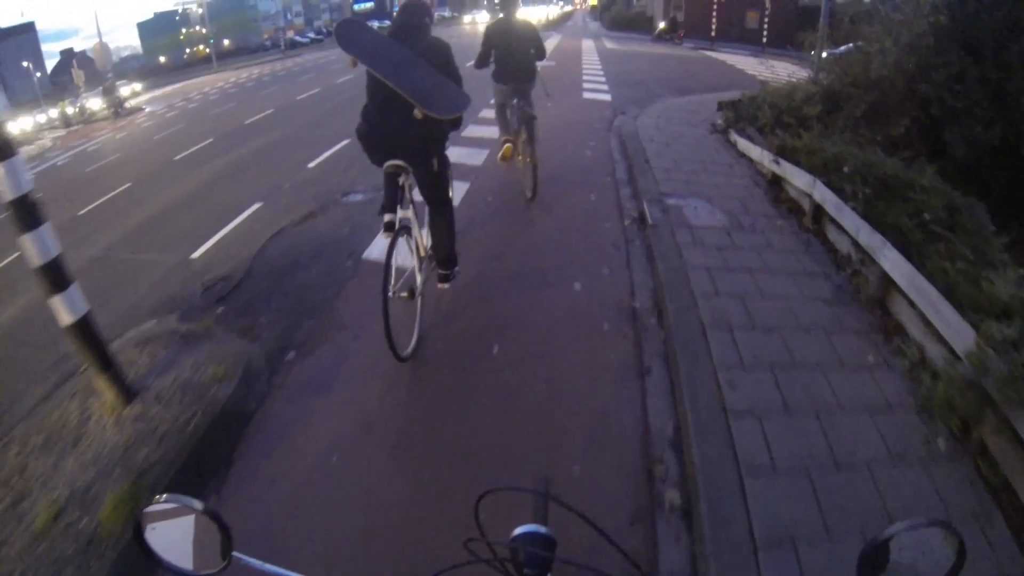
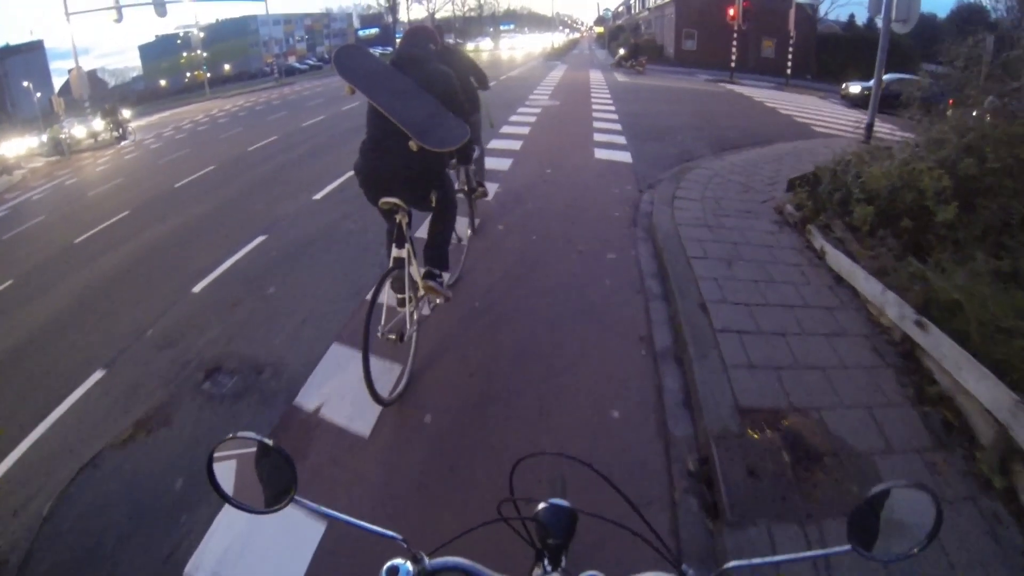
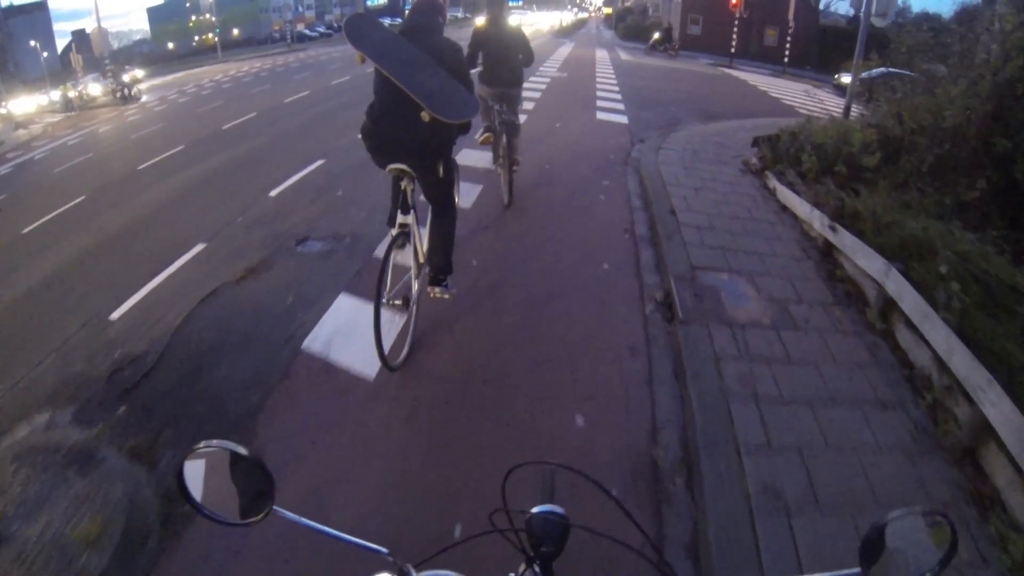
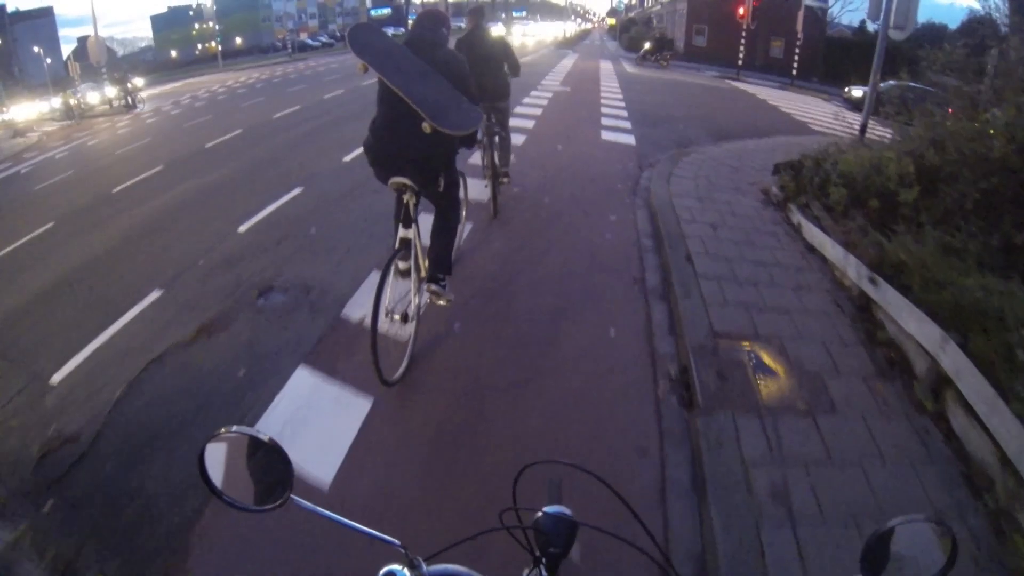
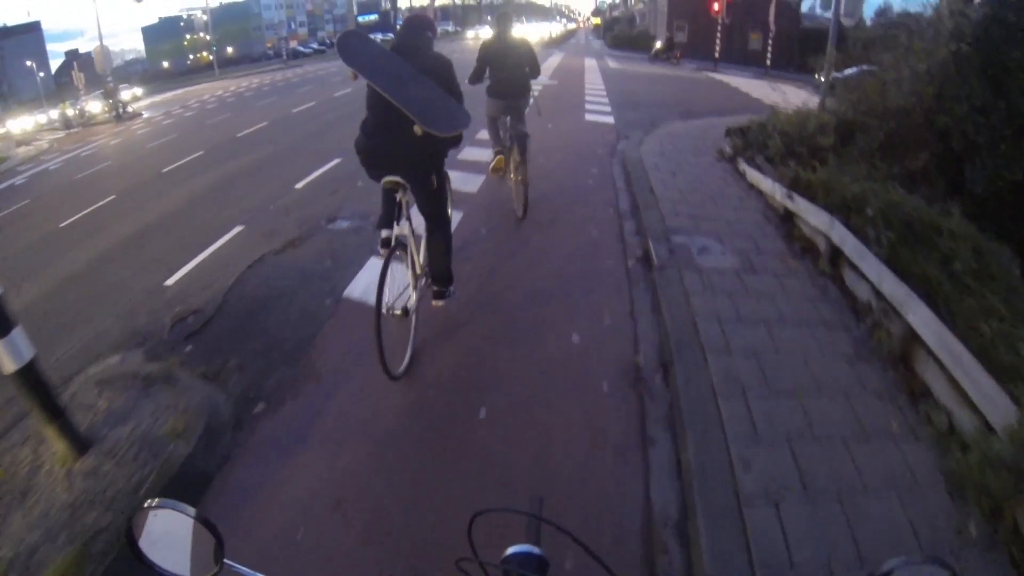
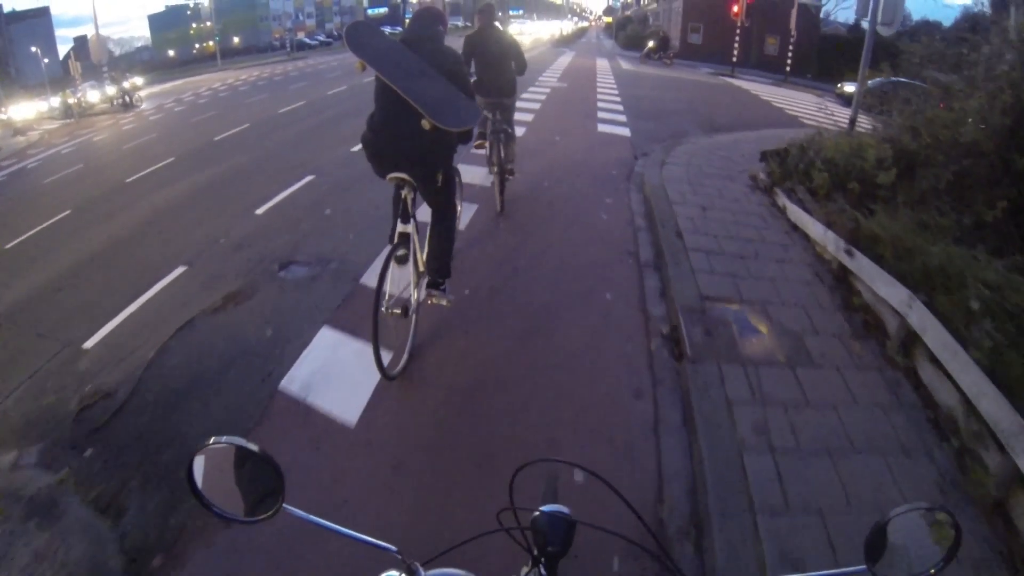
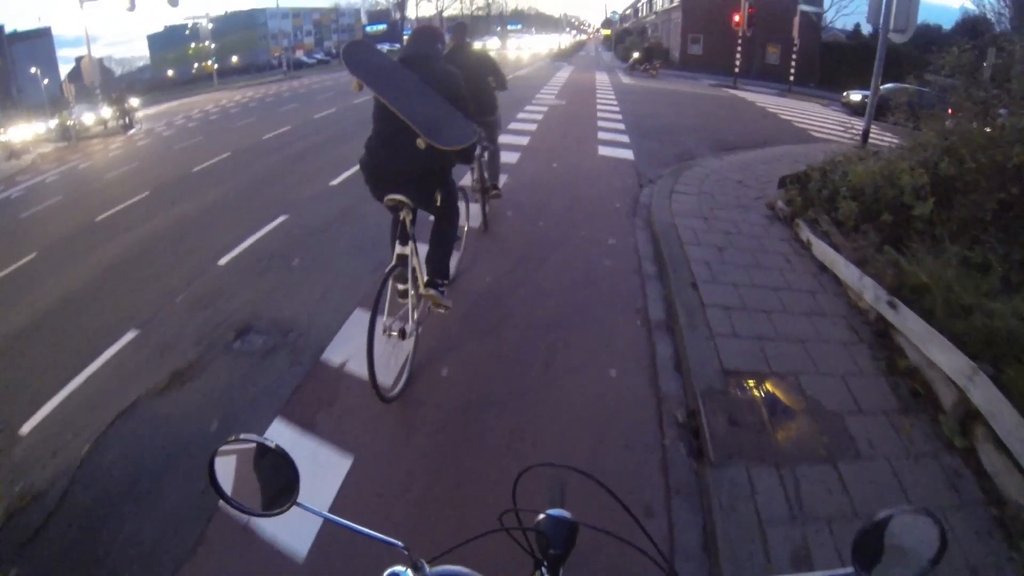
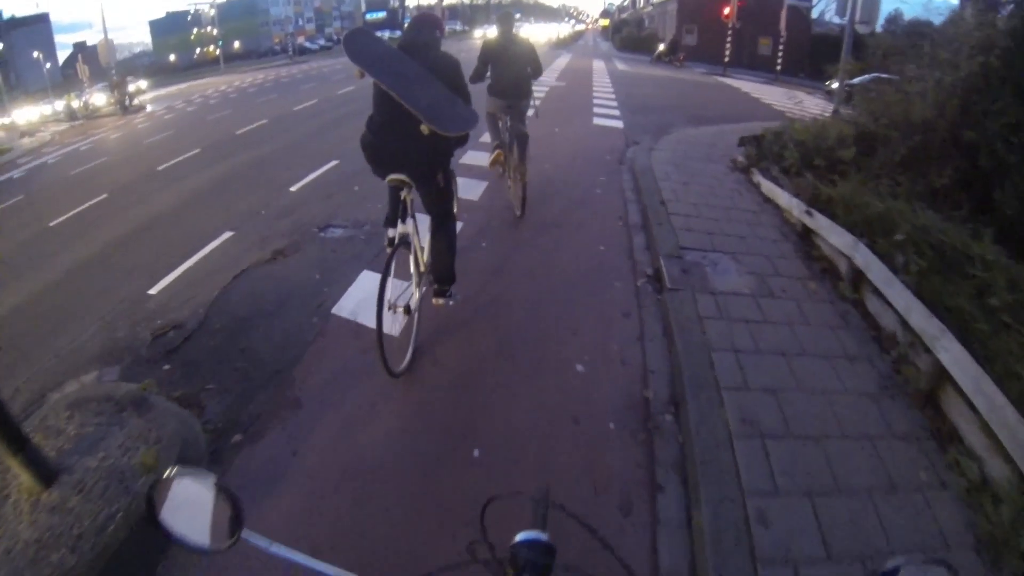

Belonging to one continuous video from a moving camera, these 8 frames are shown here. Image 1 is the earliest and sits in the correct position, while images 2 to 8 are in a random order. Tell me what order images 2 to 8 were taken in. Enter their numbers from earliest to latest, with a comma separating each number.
5, 8, 3, 6, 4, 7, 2
